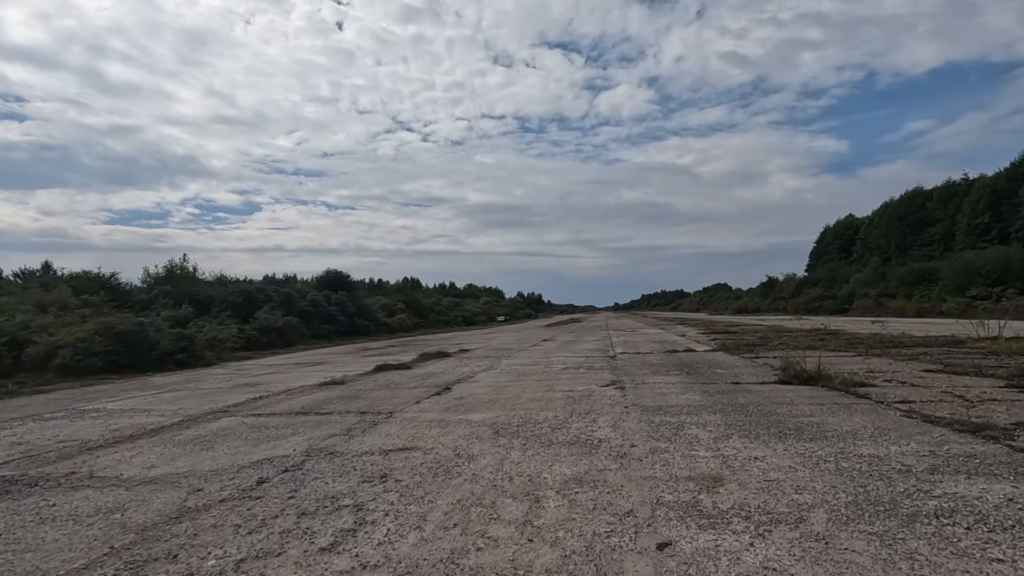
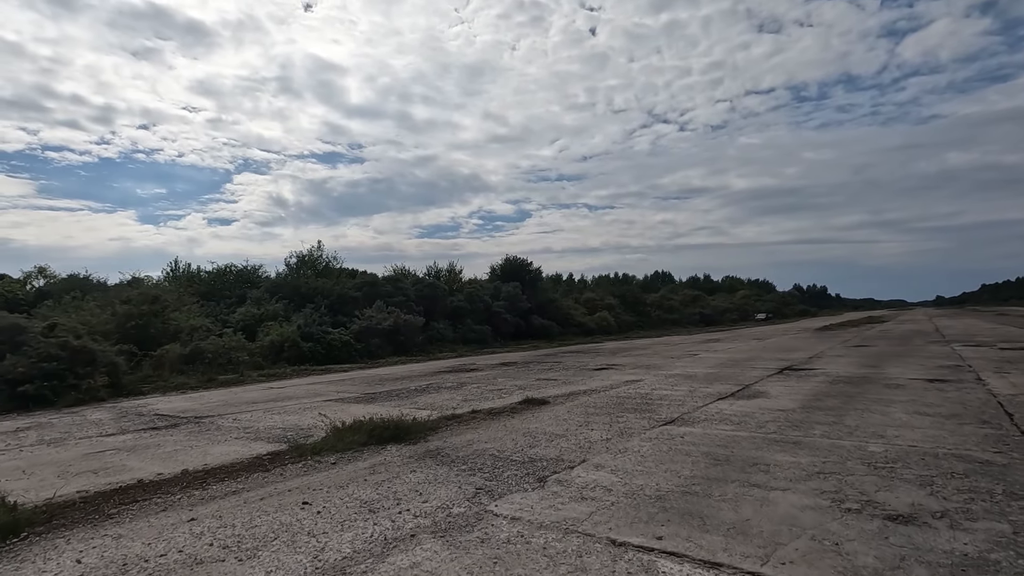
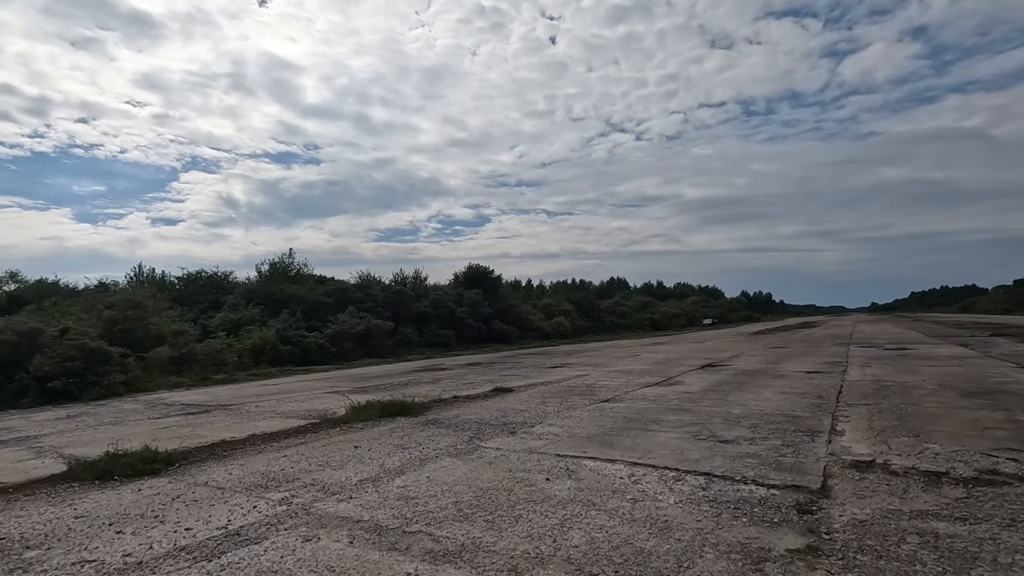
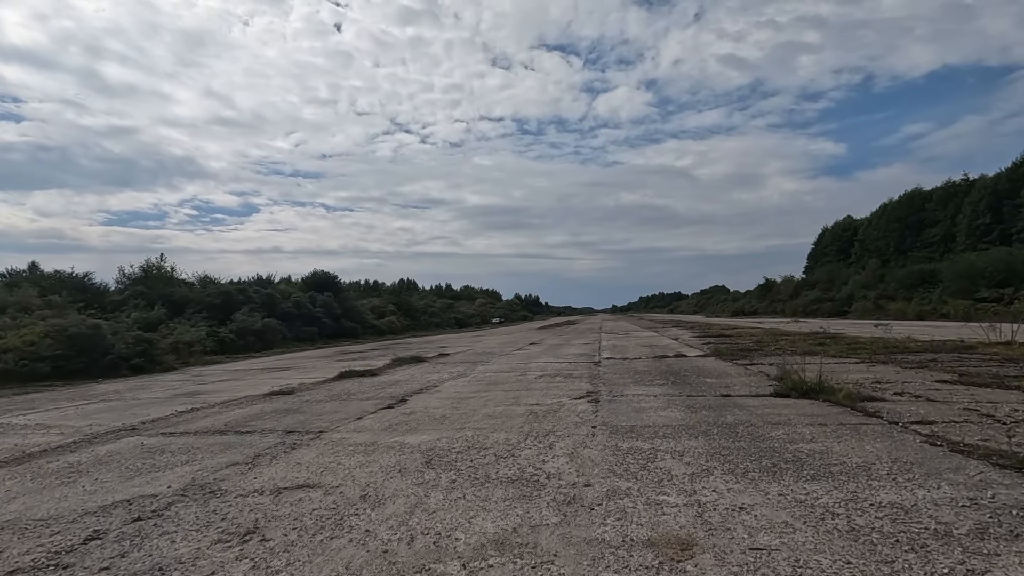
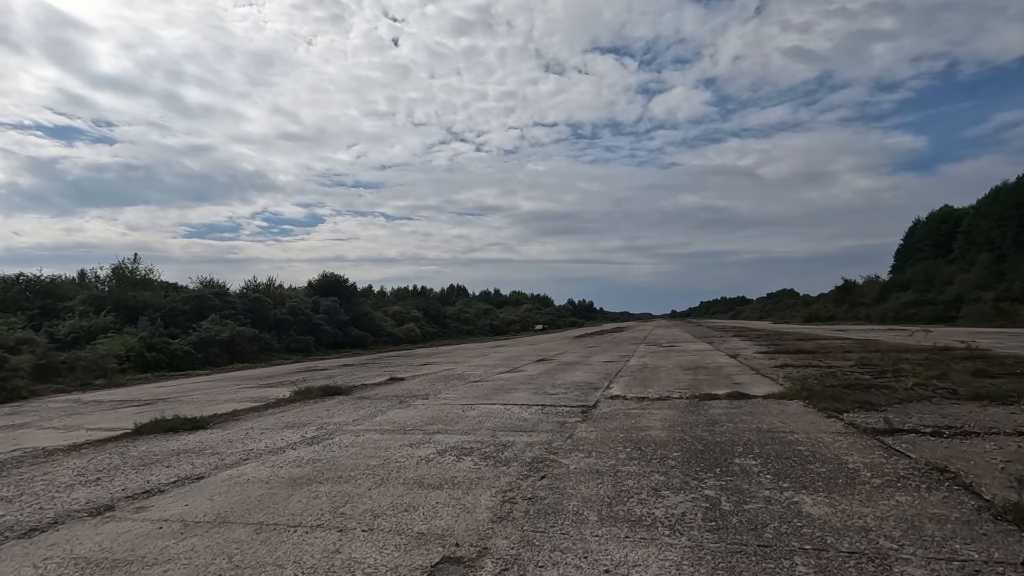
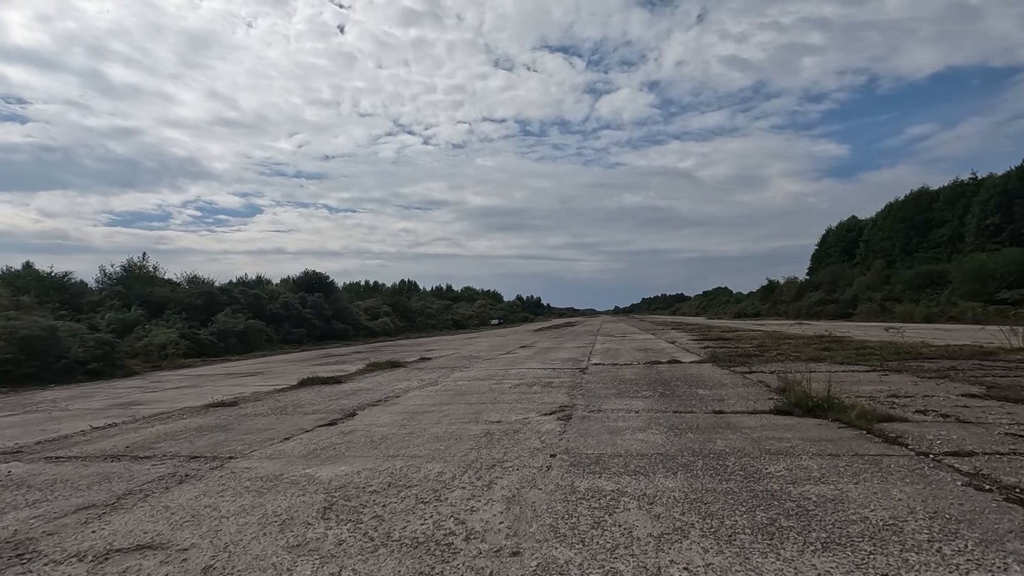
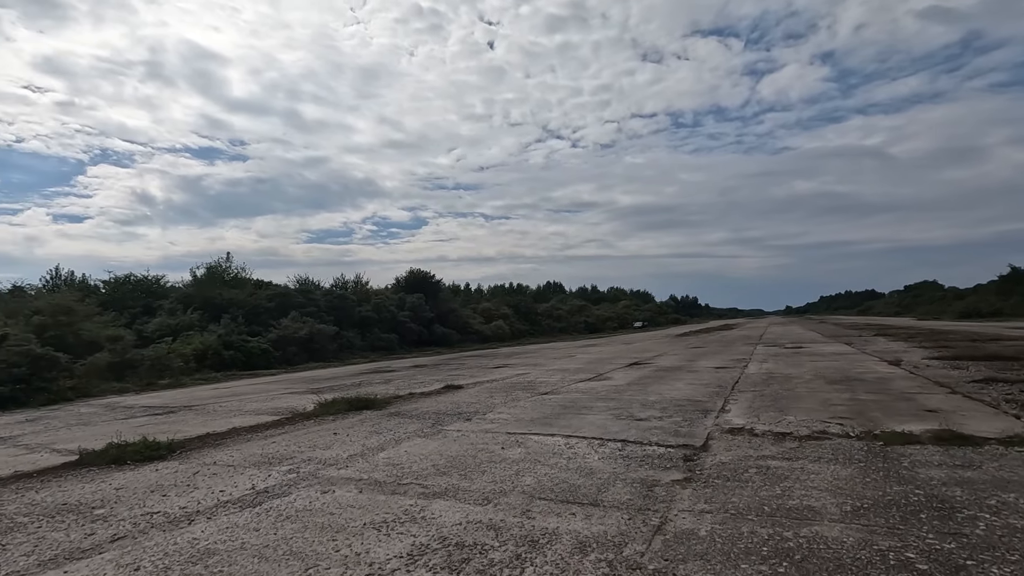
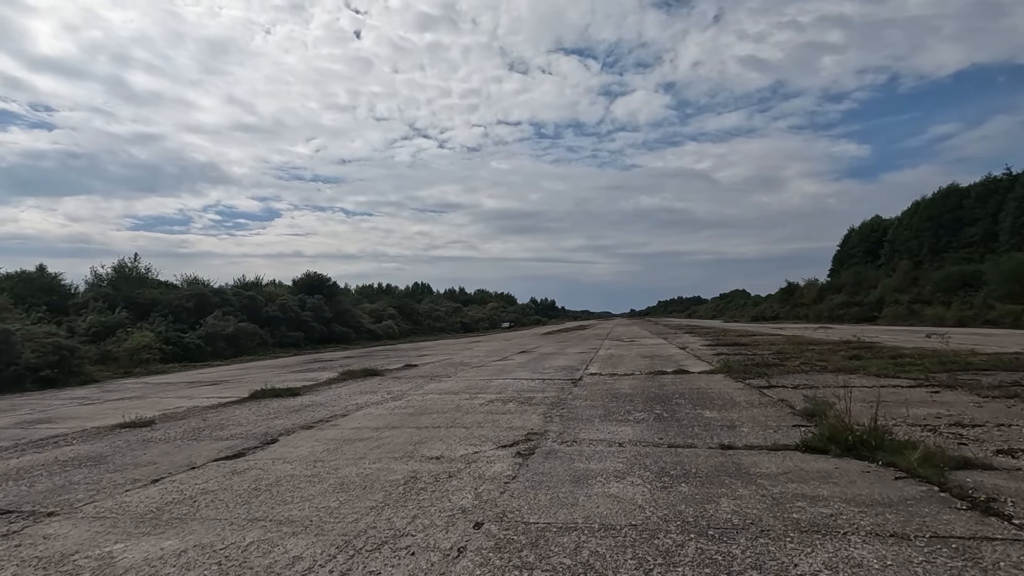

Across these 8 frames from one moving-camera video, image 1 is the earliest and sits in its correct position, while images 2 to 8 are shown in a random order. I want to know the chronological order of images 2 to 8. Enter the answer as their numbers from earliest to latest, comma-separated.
4, 6, 8, 5, 7, 3, 2
